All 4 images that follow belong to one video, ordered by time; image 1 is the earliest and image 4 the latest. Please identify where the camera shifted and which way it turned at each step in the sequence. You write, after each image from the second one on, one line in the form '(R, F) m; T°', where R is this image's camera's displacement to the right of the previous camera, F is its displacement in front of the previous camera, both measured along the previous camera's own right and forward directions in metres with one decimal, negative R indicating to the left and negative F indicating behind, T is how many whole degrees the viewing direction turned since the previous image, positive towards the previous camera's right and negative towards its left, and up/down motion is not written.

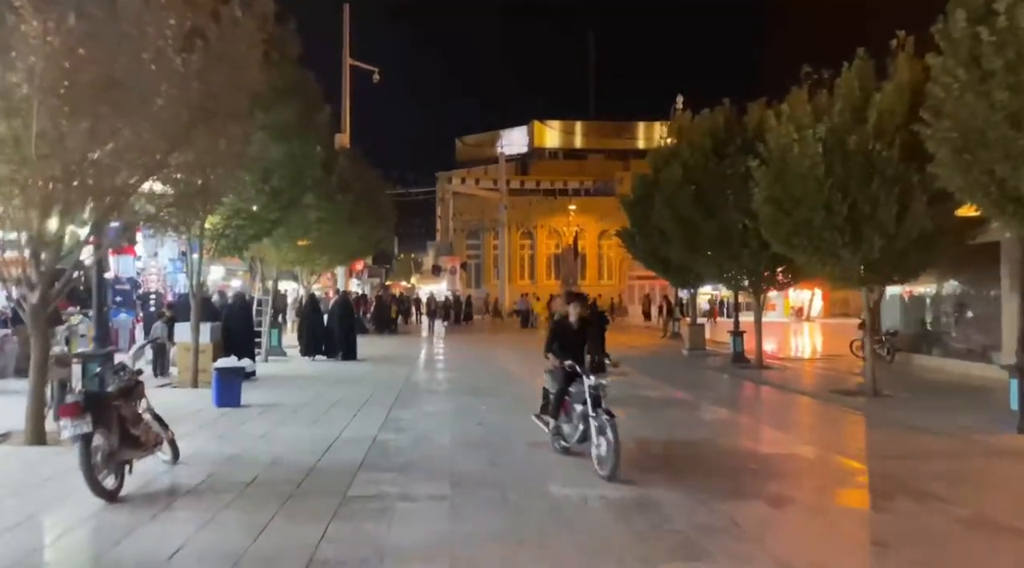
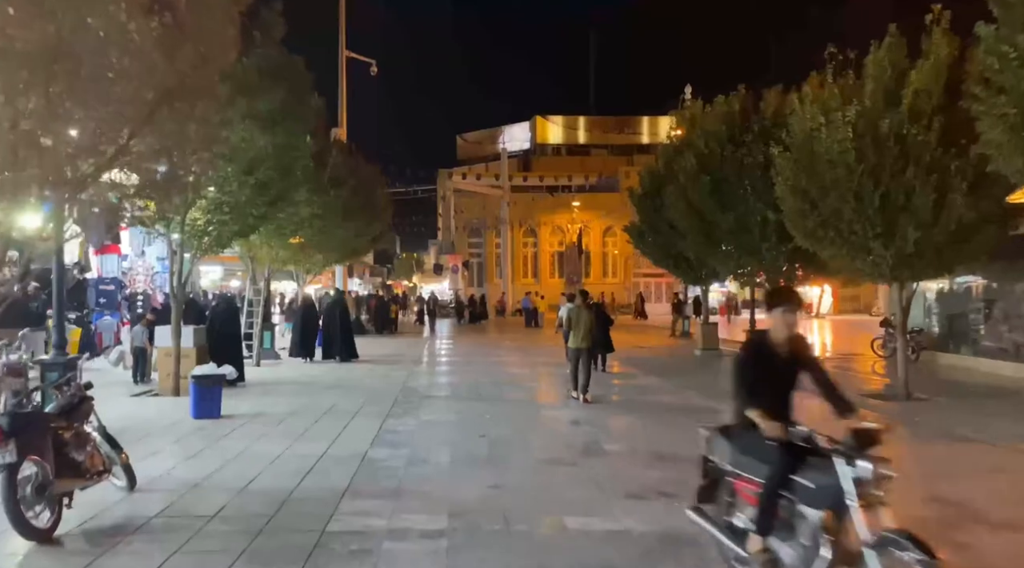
(0.0, +1.2) m; 0°
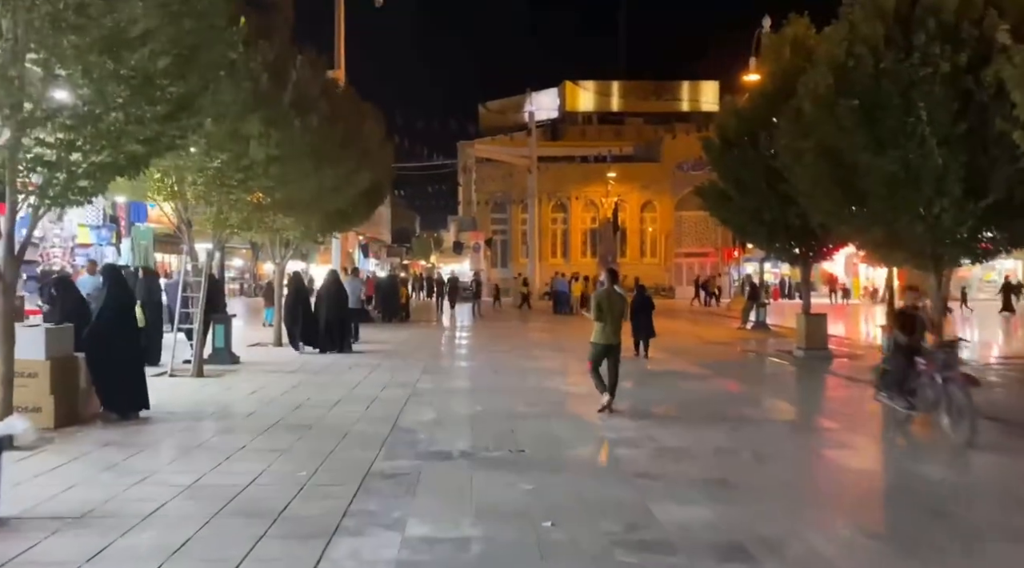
(-0.5, +6.6) m; -1°
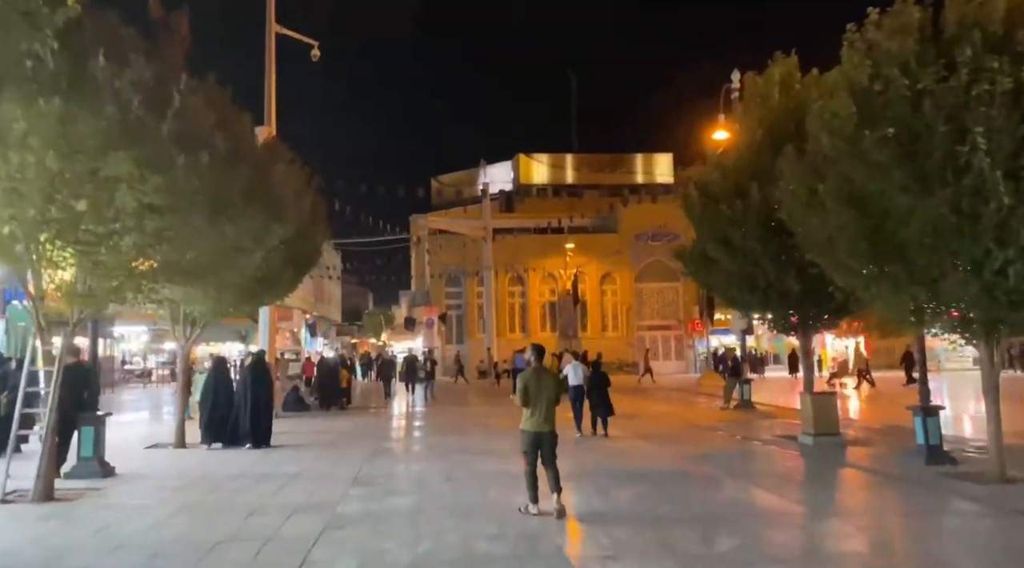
(0.0, +3.3) m; +3°
